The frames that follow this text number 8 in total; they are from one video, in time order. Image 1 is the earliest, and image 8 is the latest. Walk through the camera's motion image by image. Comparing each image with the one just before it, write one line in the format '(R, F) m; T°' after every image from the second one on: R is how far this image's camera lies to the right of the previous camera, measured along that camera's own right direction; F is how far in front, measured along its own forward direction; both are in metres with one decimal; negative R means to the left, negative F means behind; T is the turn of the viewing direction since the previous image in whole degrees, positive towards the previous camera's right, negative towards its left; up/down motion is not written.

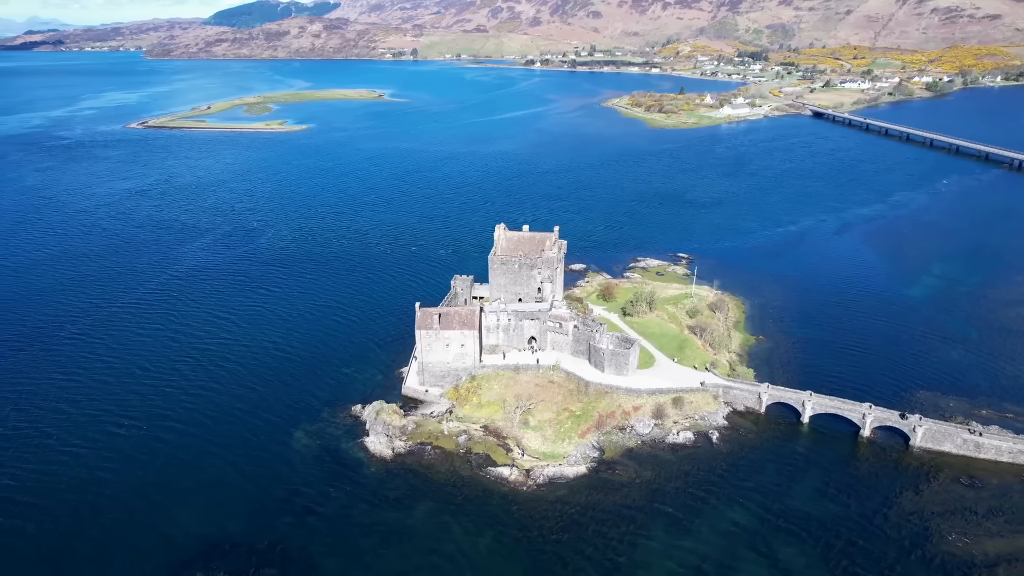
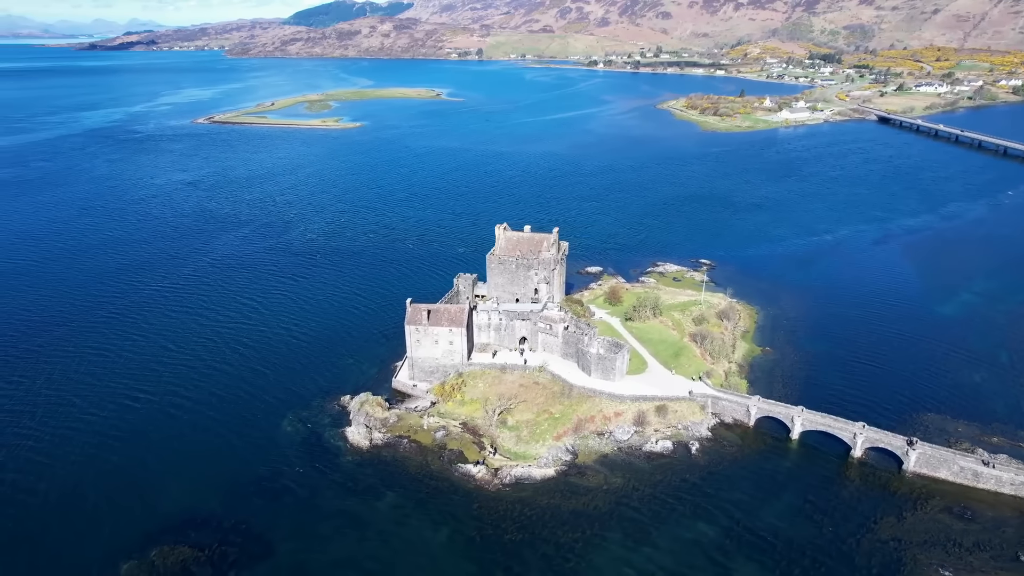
(+6.4, +0.2) m; -5°
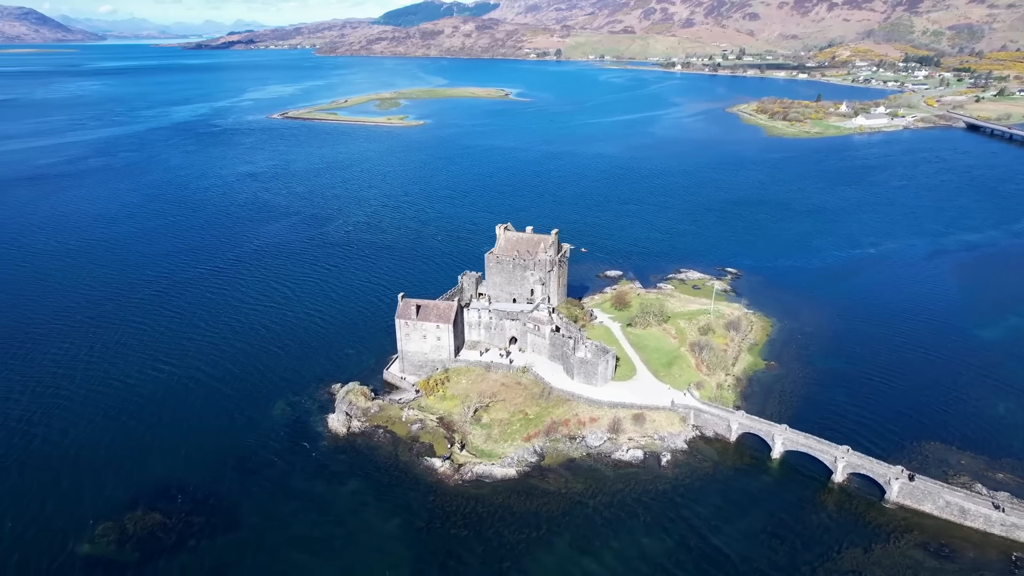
(+7.7, +0.2) m; -6°
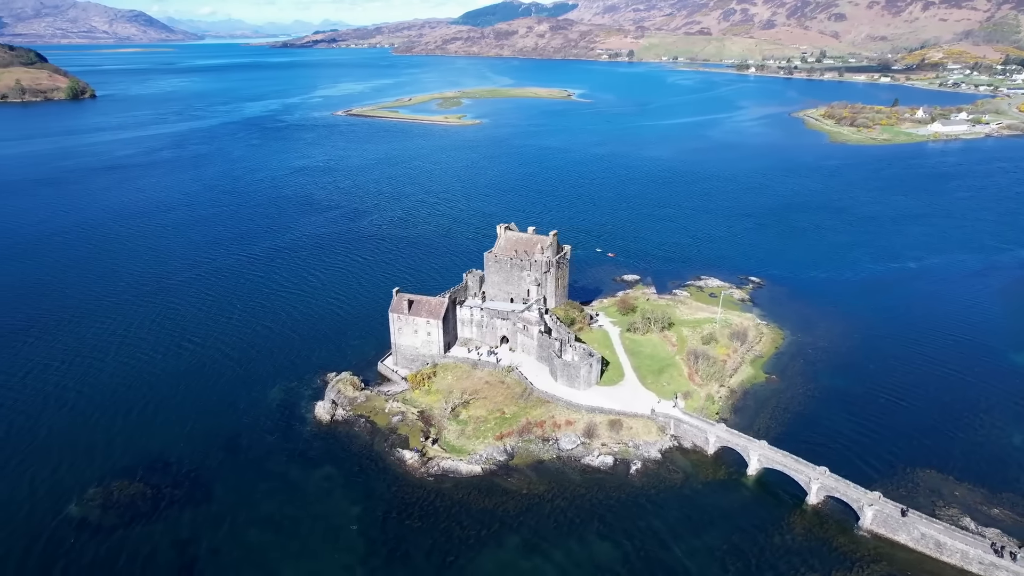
(+7.0, +0.1) m; -6°
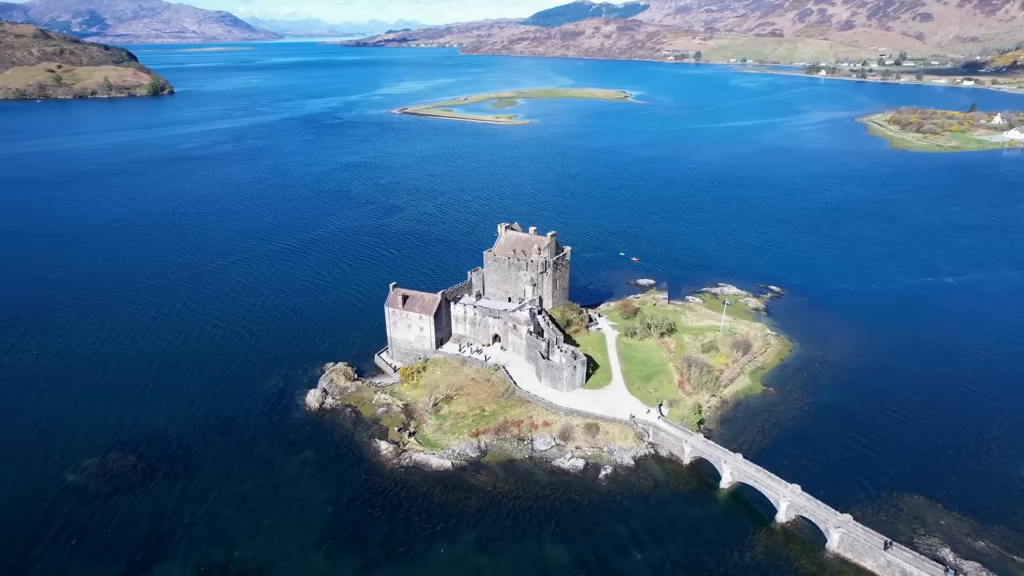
(+6.4, 0.0) m; -5°
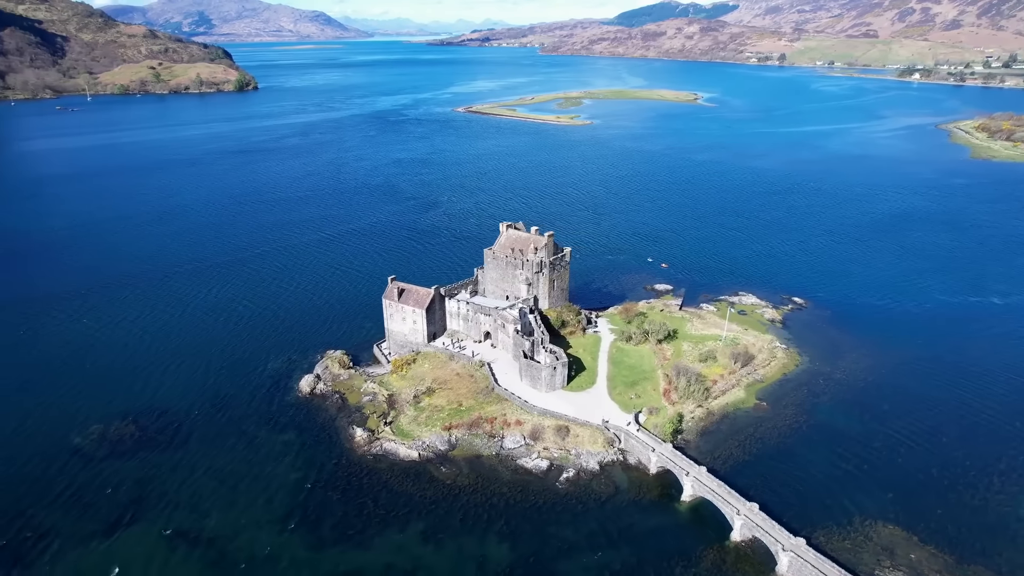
(+7.7, +0.1) m; -6°
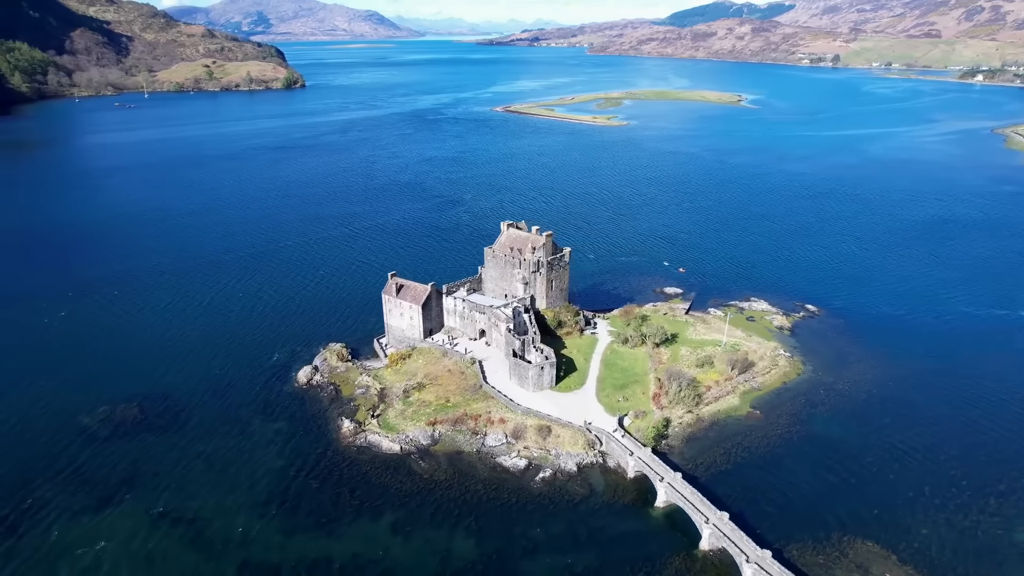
(+4.6, 0.0) m; -4°
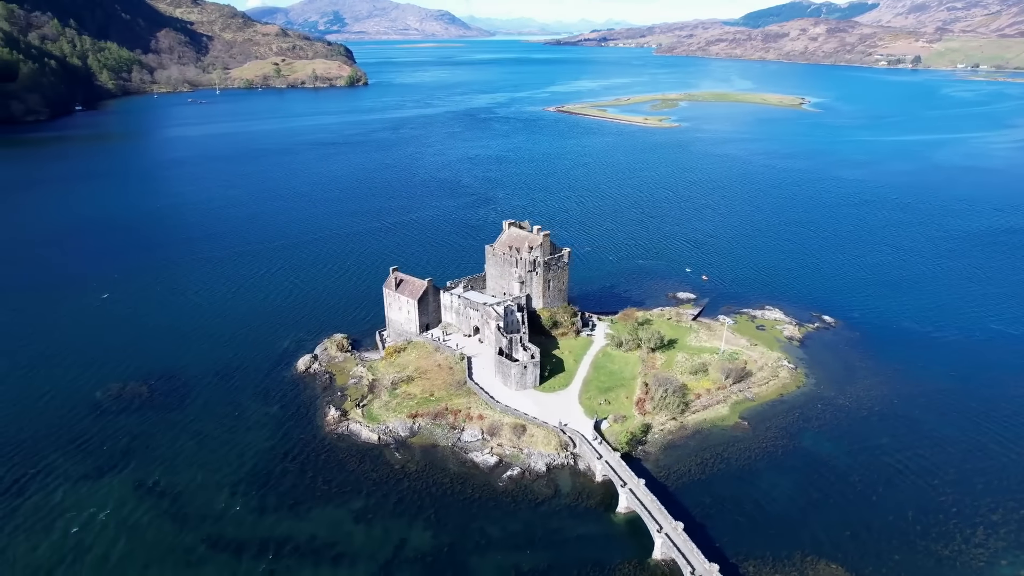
(+6.4, 0.0) m; -5°
